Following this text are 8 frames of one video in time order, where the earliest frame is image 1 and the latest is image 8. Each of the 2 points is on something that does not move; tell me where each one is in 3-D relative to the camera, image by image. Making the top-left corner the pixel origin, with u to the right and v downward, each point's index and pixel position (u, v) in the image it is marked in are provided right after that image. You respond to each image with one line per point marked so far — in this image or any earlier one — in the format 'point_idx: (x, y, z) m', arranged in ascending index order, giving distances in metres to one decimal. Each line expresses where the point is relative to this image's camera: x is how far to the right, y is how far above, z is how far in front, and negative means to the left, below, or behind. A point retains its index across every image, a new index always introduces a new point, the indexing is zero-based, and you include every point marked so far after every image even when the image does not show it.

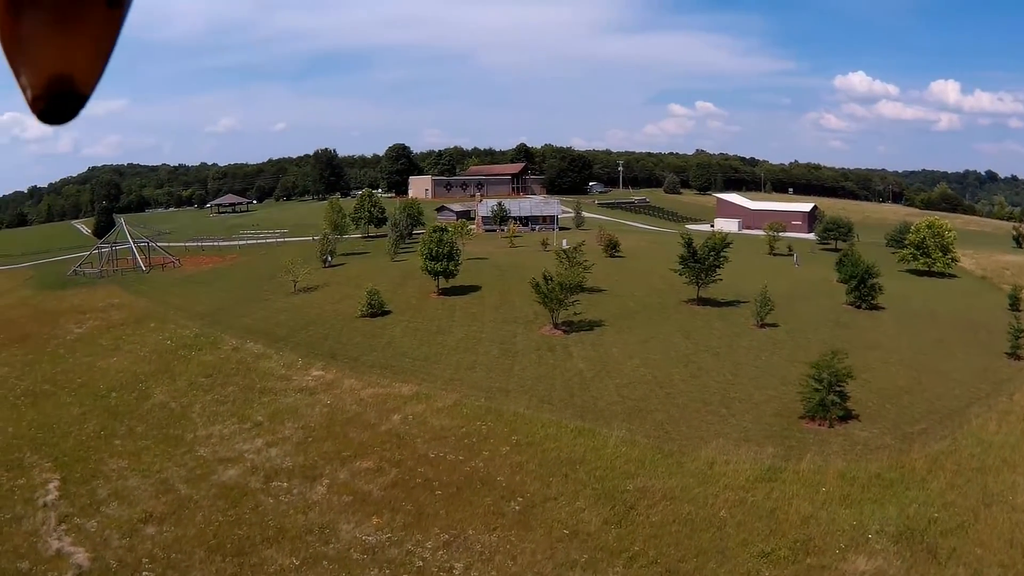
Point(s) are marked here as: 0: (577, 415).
0: (+1.6, -2.9, +15.1) m
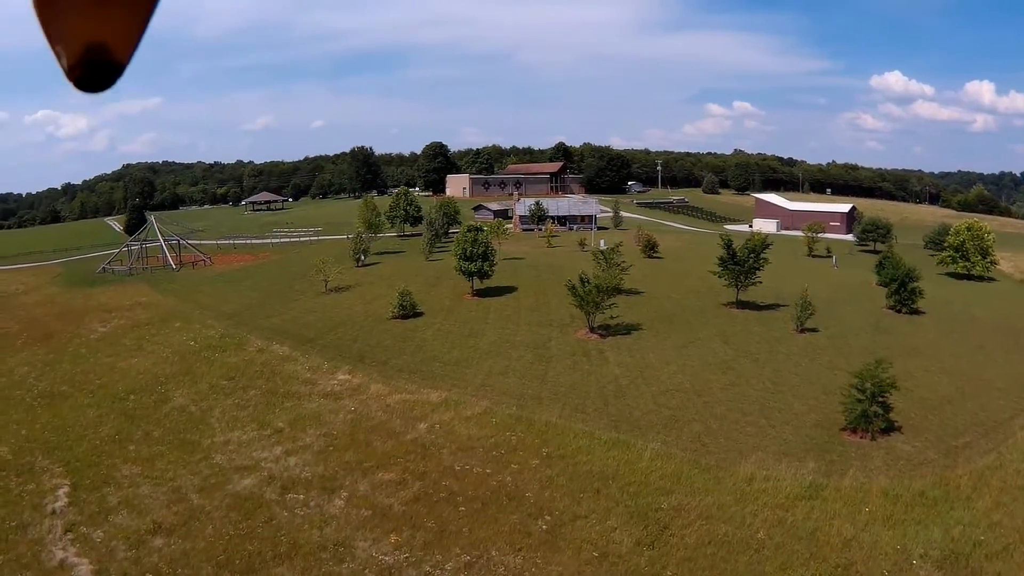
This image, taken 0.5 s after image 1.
0: (+2.2, -3.1, +14.5) m
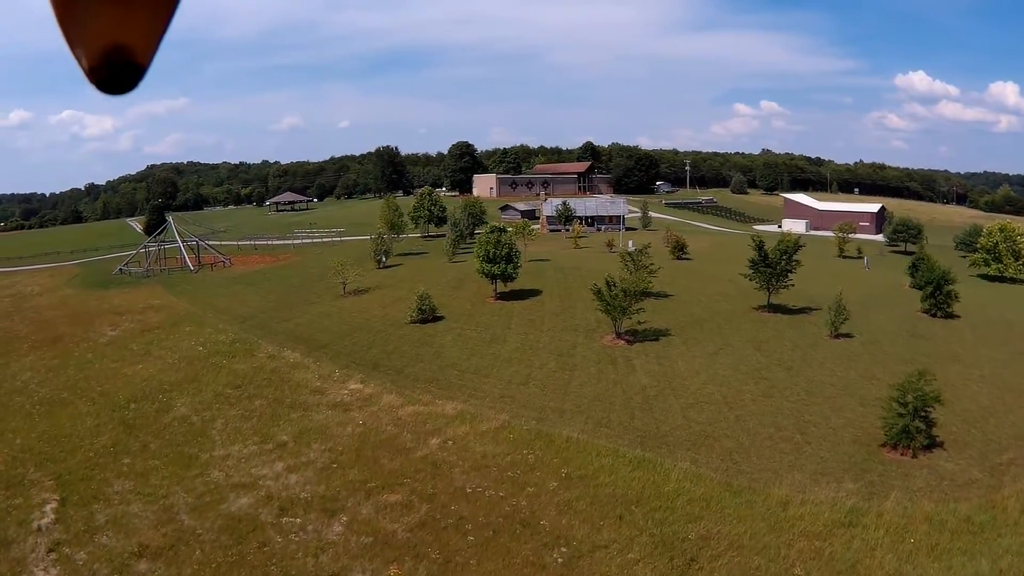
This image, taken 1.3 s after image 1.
0: (+2.5, -3.2, +13.4) m
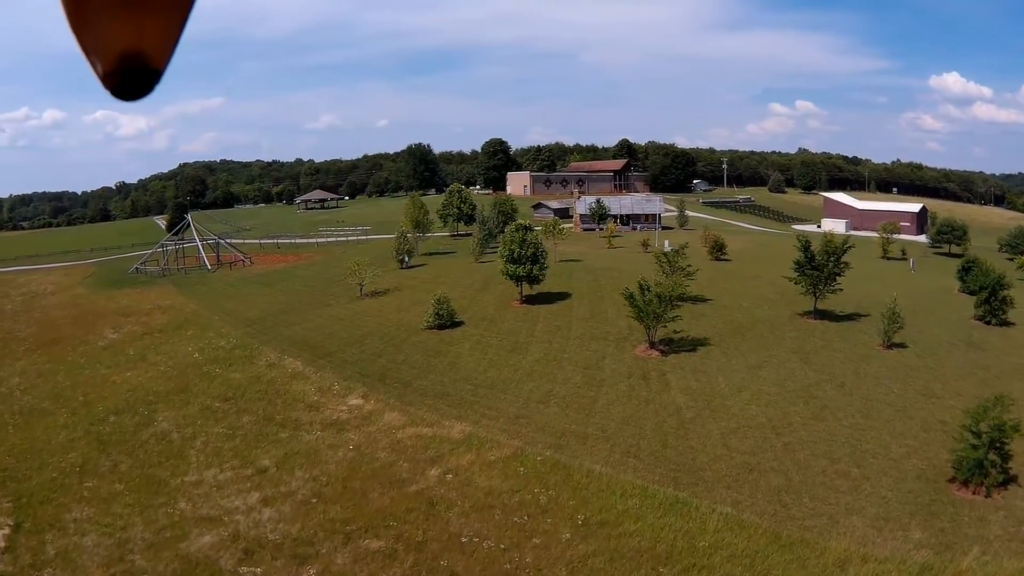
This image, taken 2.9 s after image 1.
0: (+2.8, -3.4, +11.6) m
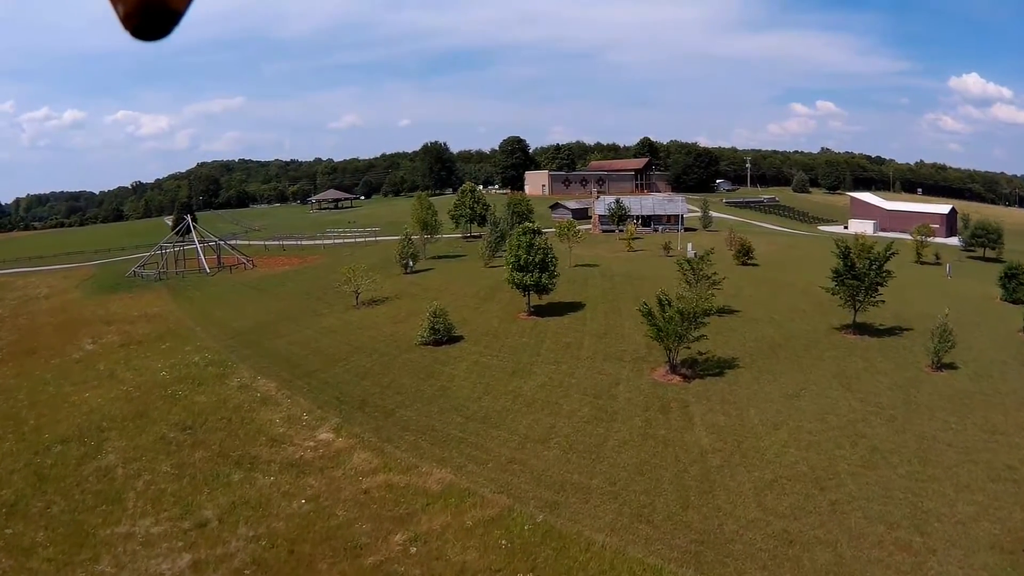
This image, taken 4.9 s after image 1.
0: (+2.5, -3.8, +9.5) m
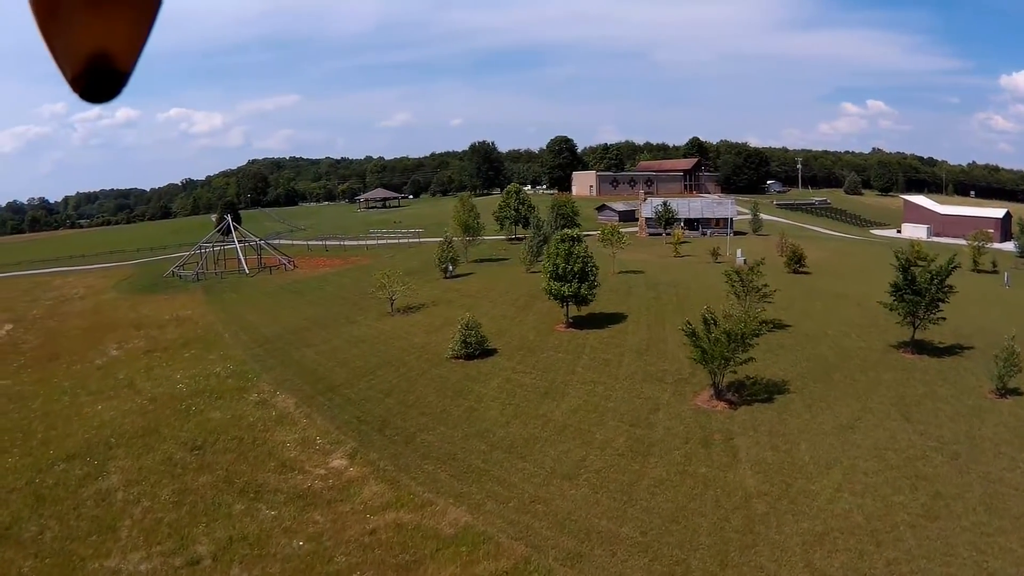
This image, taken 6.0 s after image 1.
0: (+2.7, -4.3, +8.3) m
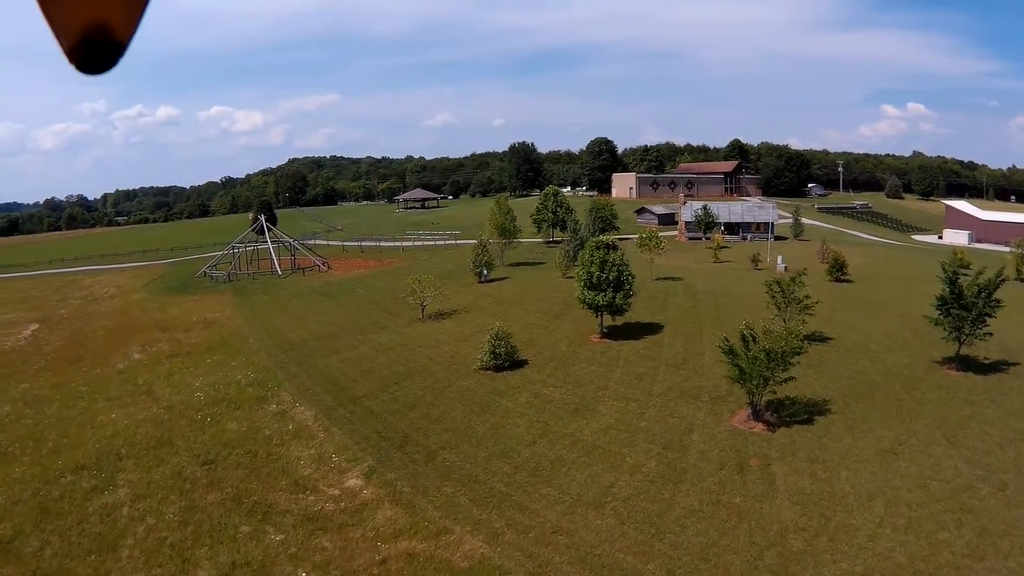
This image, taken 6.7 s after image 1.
0: (+2.8, -4.6, +7.4) m
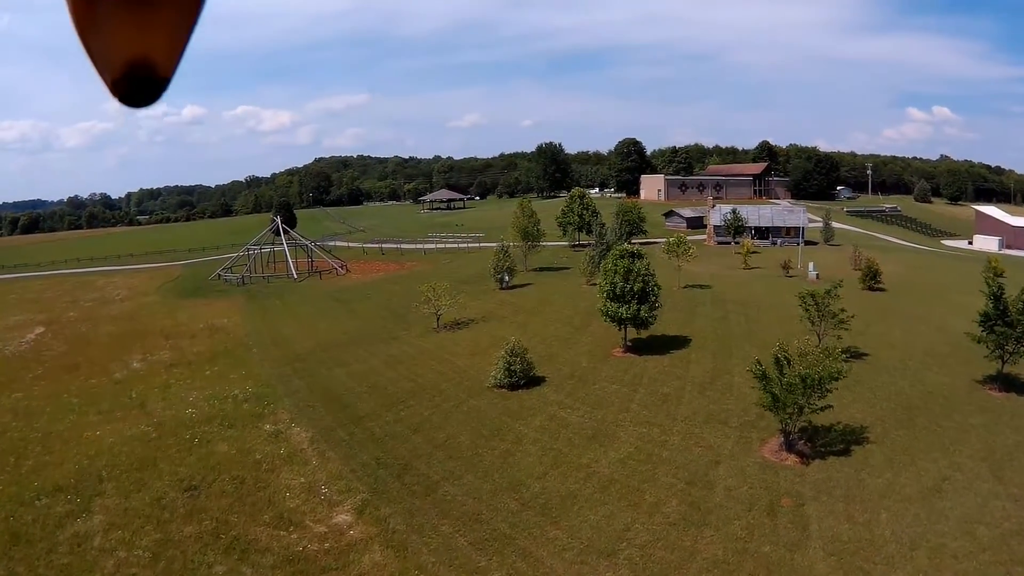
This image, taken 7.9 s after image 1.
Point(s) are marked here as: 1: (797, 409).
0: (+2.7, -5.0, +6.2) m
1: (+6.5, -2.8, +14.7) m
